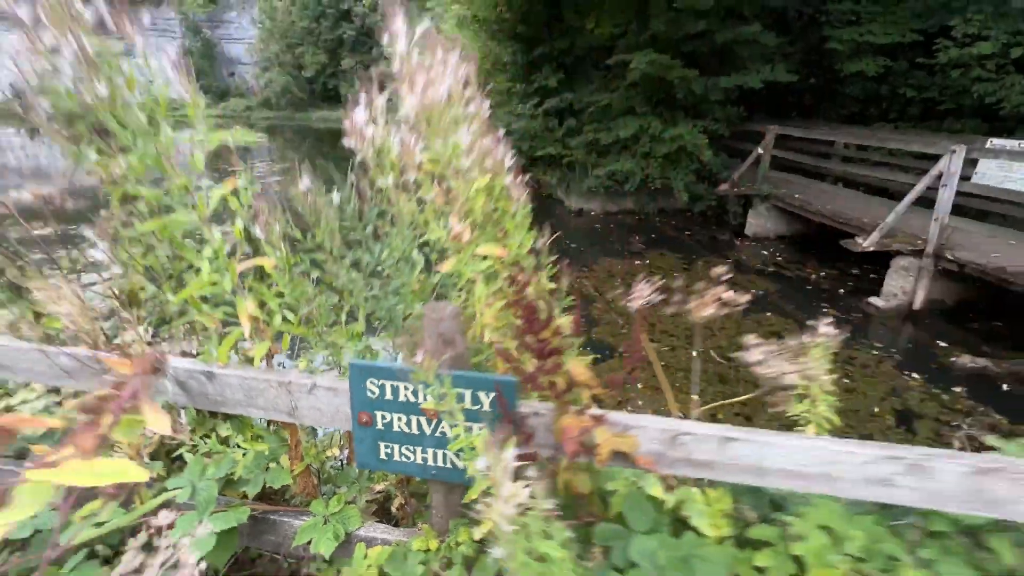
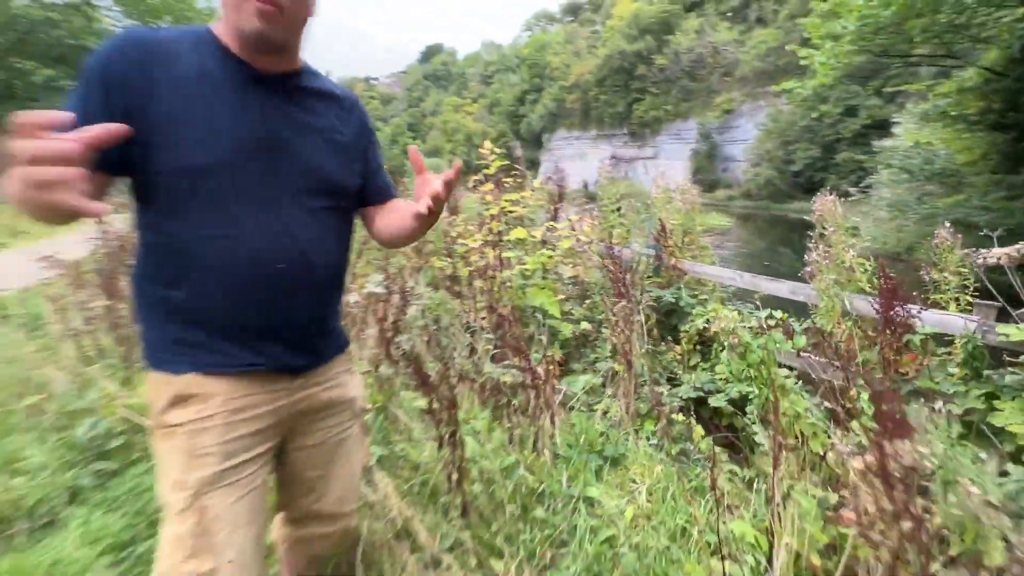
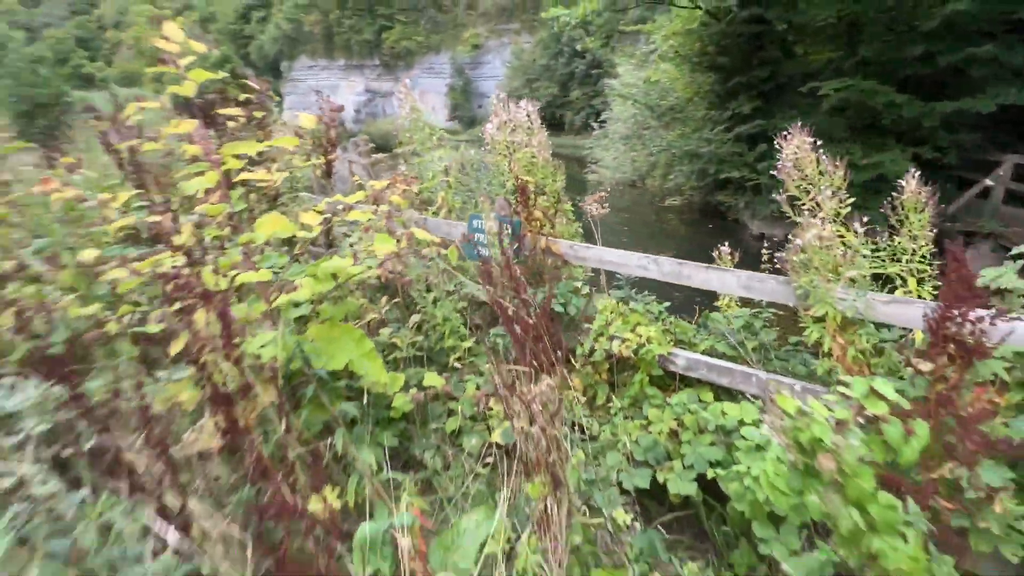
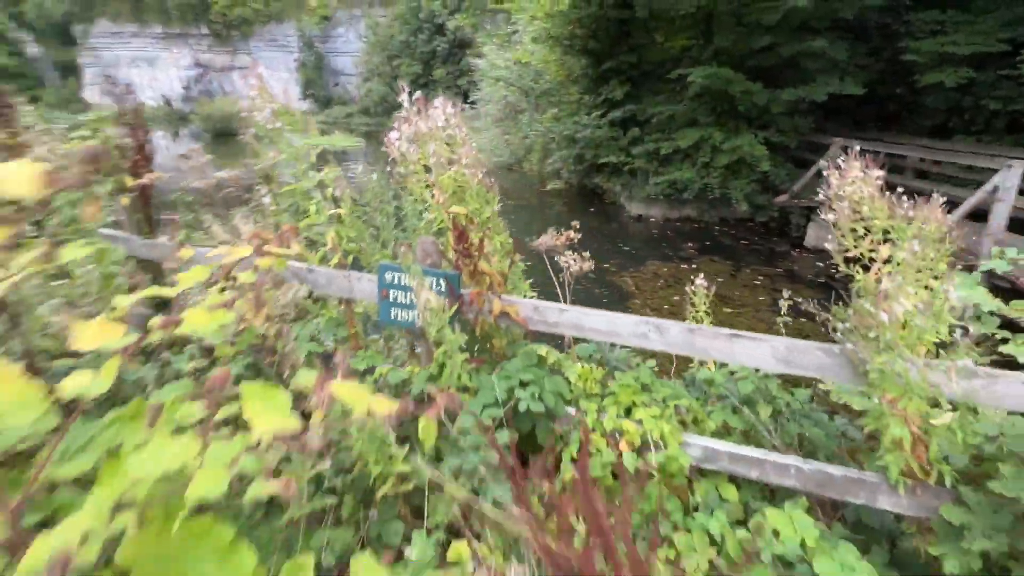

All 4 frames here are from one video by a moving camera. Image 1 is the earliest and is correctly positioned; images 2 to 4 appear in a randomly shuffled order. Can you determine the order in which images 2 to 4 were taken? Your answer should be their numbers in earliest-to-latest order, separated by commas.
4, 3, 2
